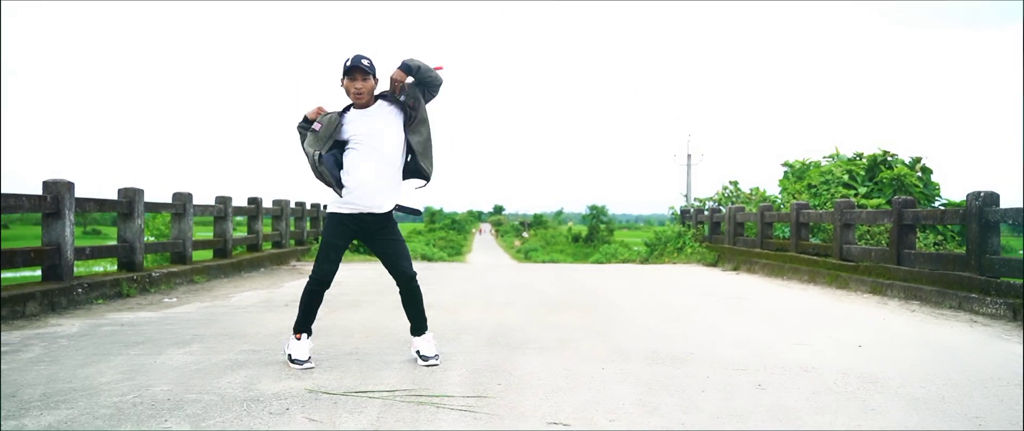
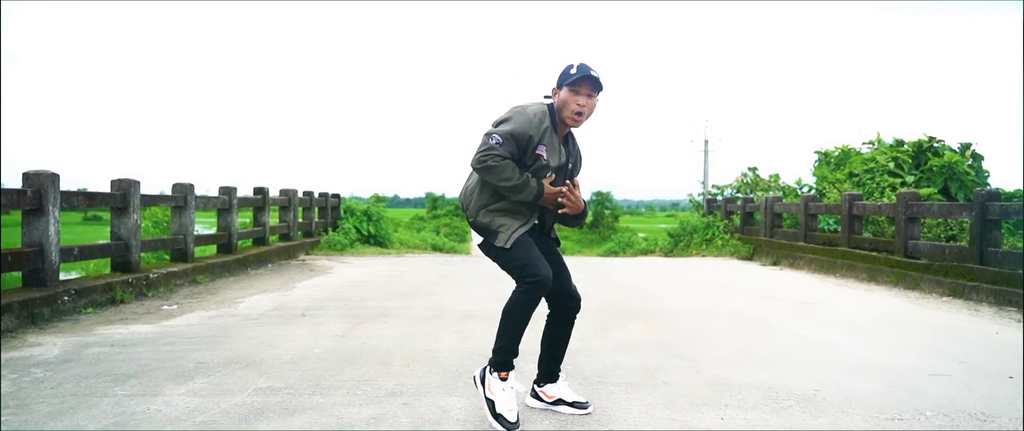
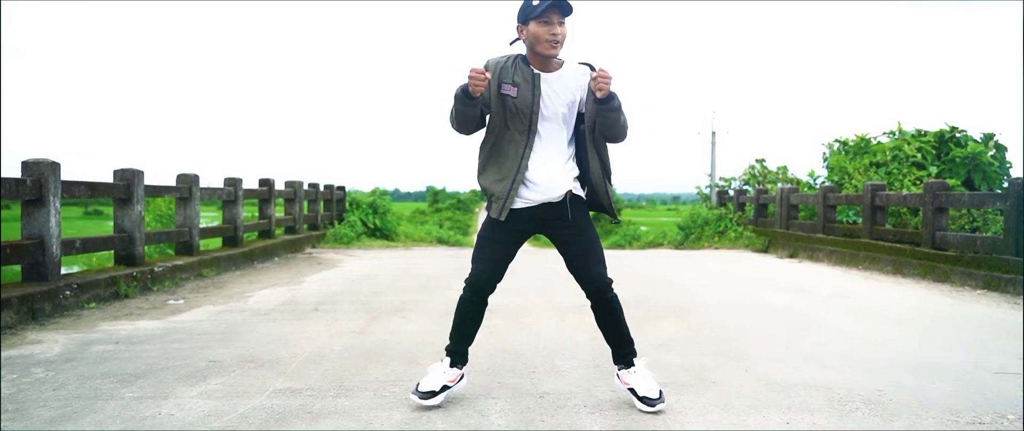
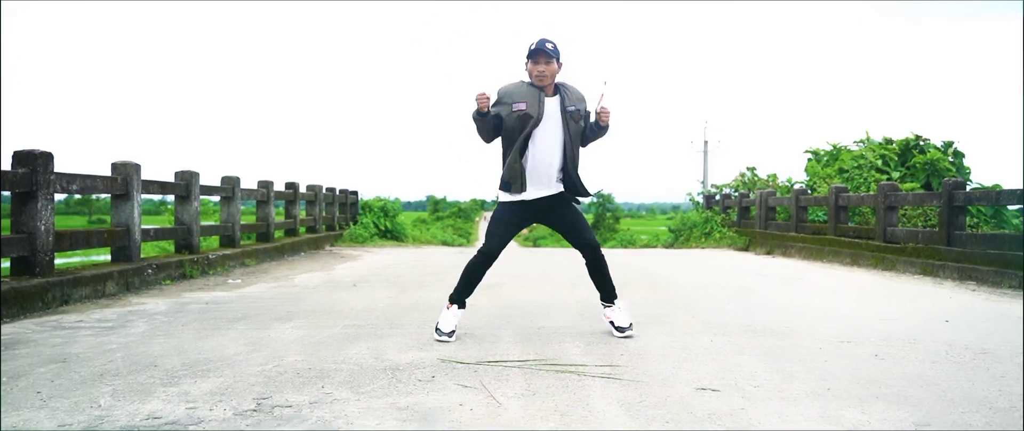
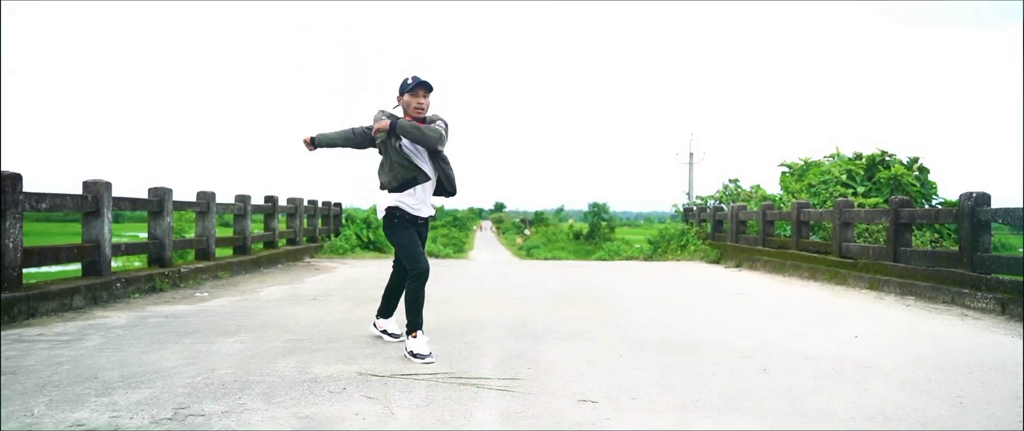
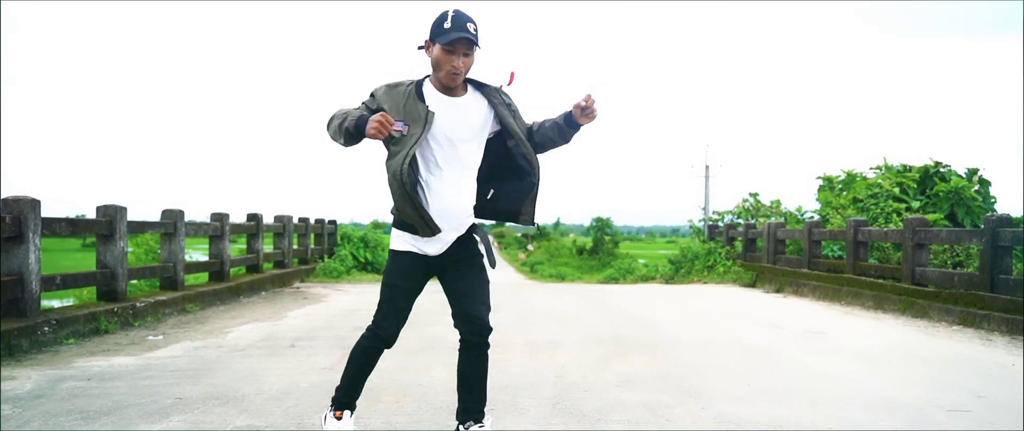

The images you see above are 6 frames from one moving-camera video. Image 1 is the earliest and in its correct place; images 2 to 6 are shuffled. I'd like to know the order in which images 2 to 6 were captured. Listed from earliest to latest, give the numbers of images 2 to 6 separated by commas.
5, 2, 6, 4, 3
